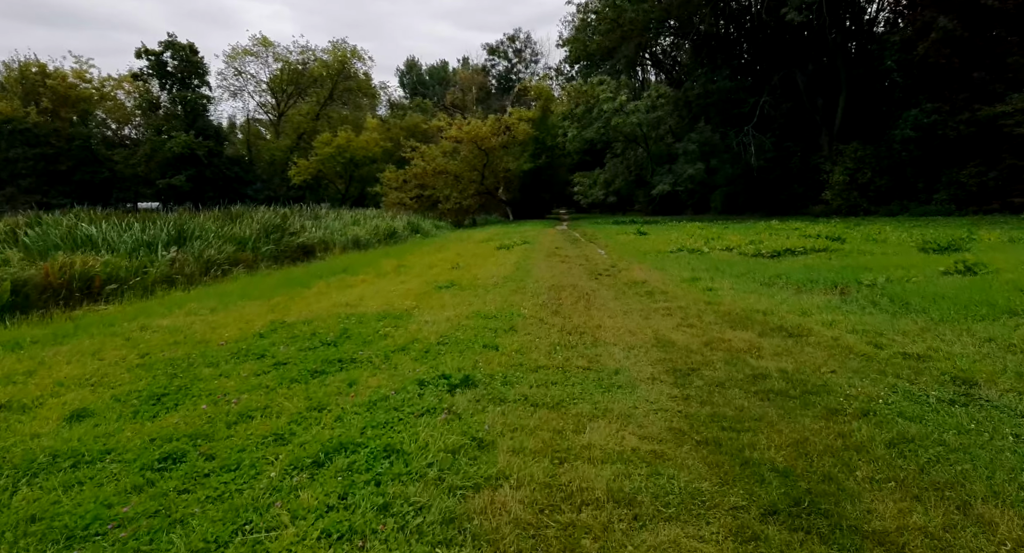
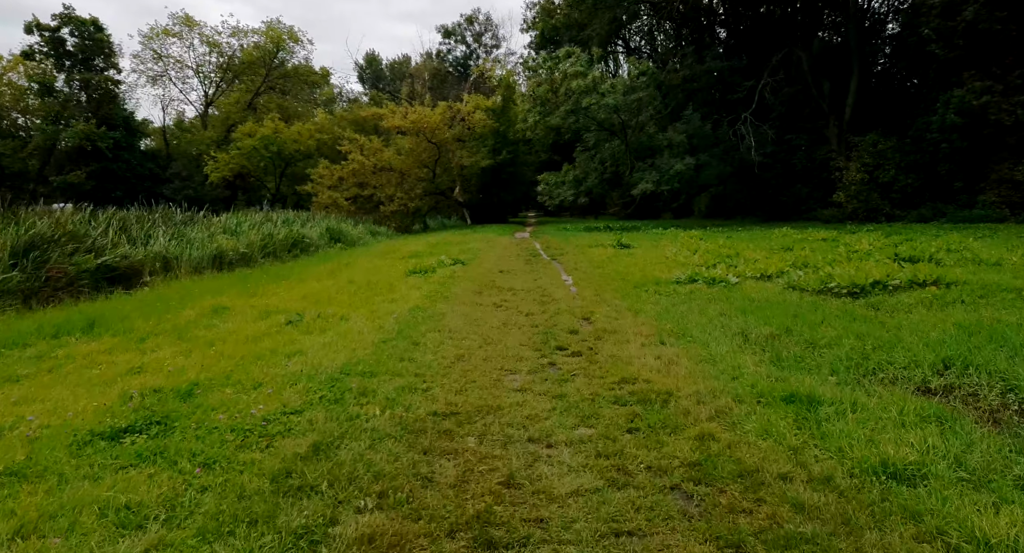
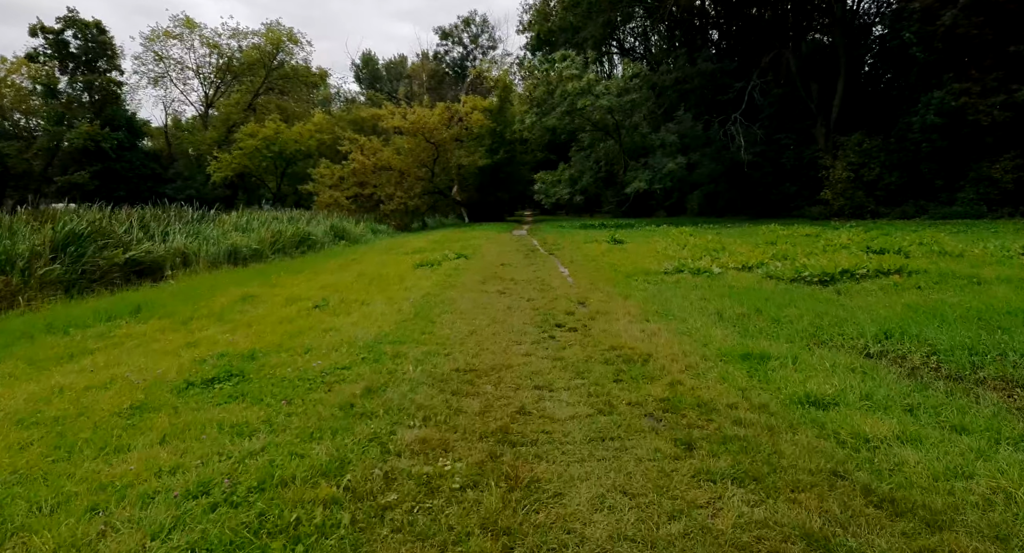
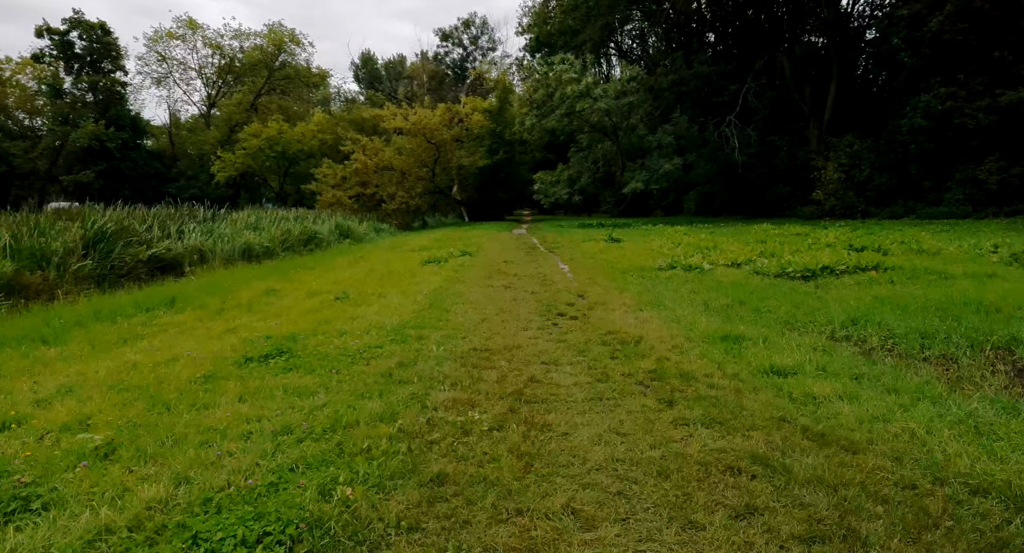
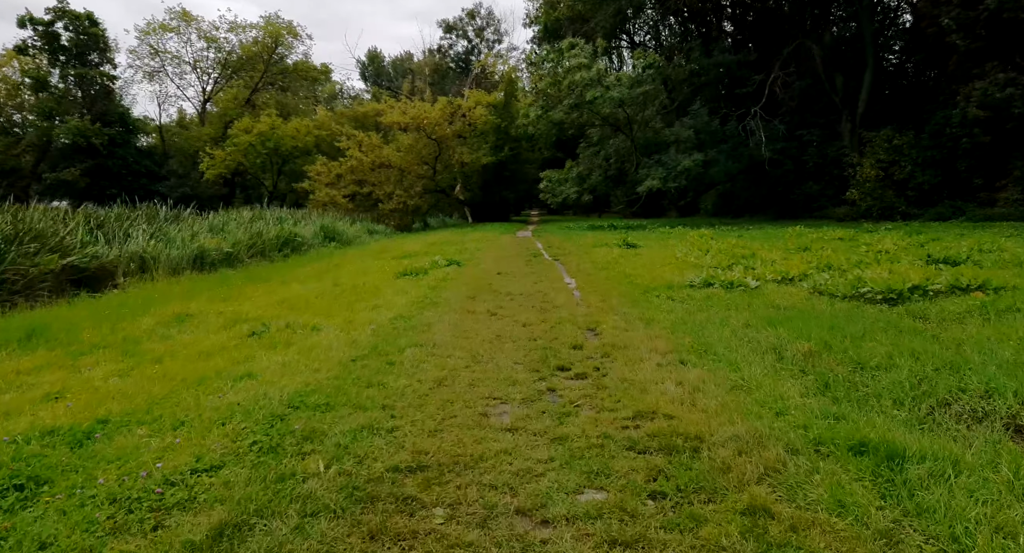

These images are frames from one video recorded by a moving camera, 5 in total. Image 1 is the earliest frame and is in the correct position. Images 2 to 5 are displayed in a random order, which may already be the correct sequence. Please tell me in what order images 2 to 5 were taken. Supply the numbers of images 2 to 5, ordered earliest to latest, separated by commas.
4, 3, 2, 5
